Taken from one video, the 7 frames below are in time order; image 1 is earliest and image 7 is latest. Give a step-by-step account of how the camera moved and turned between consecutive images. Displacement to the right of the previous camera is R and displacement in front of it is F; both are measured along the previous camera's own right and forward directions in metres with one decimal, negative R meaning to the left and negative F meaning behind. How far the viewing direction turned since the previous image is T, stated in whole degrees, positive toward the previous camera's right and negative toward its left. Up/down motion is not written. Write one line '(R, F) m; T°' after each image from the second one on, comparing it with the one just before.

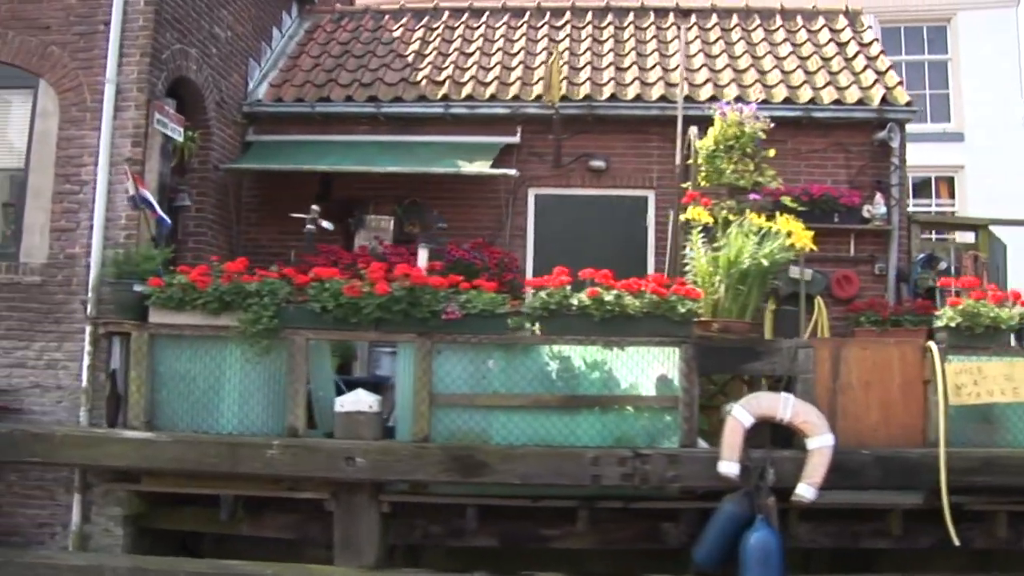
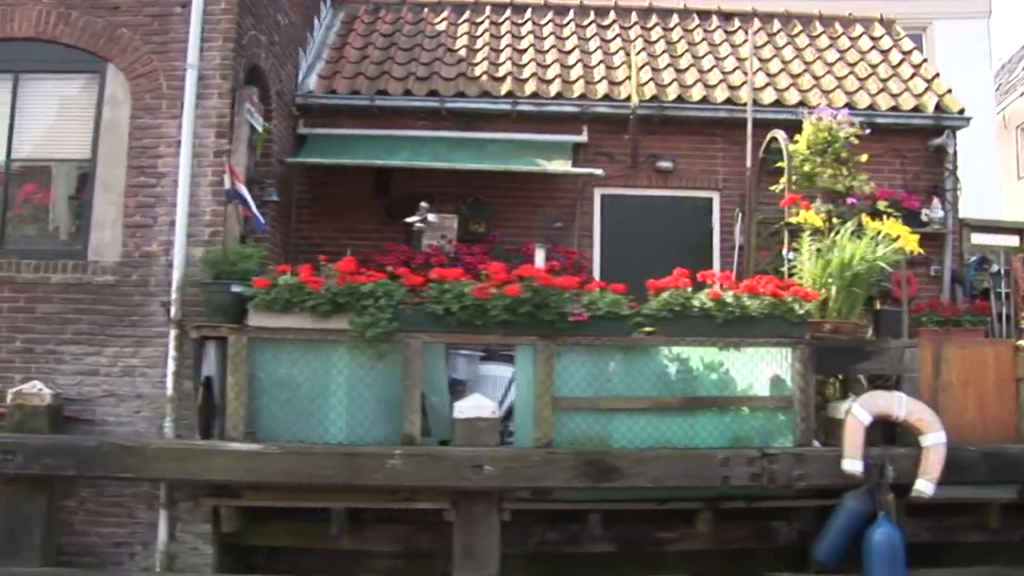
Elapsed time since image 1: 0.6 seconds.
(-1.3, +0.2) m; +7°
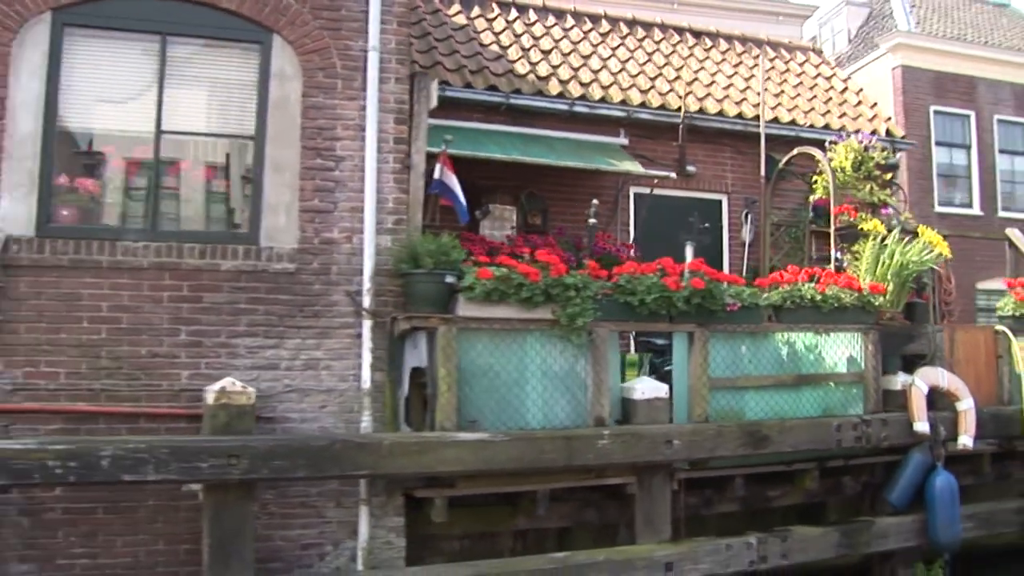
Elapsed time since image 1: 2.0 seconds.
(-3.0, +0.2) m; +20°
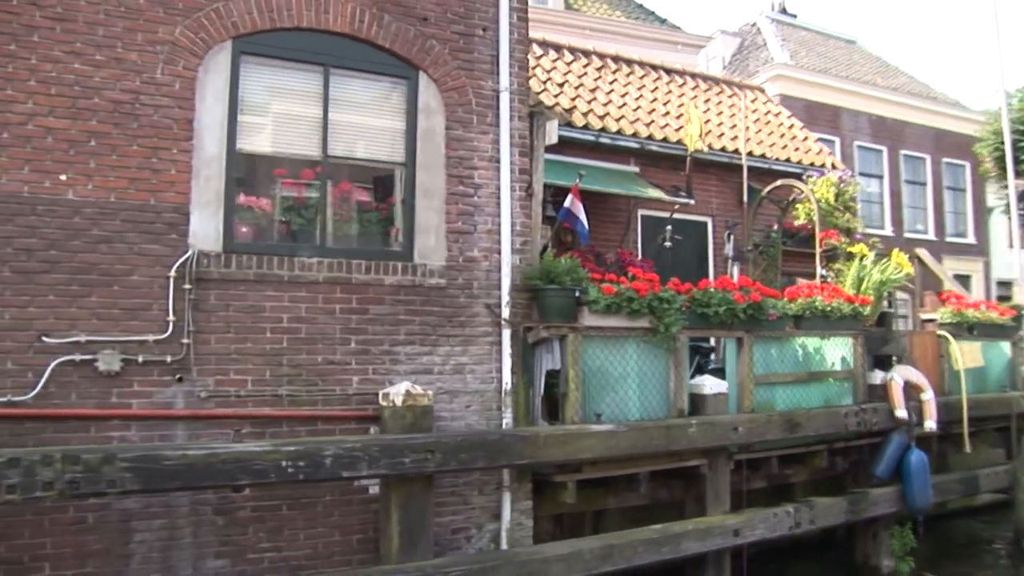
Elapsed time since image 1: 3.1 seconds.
(-2.0, -0.5) m; +12°
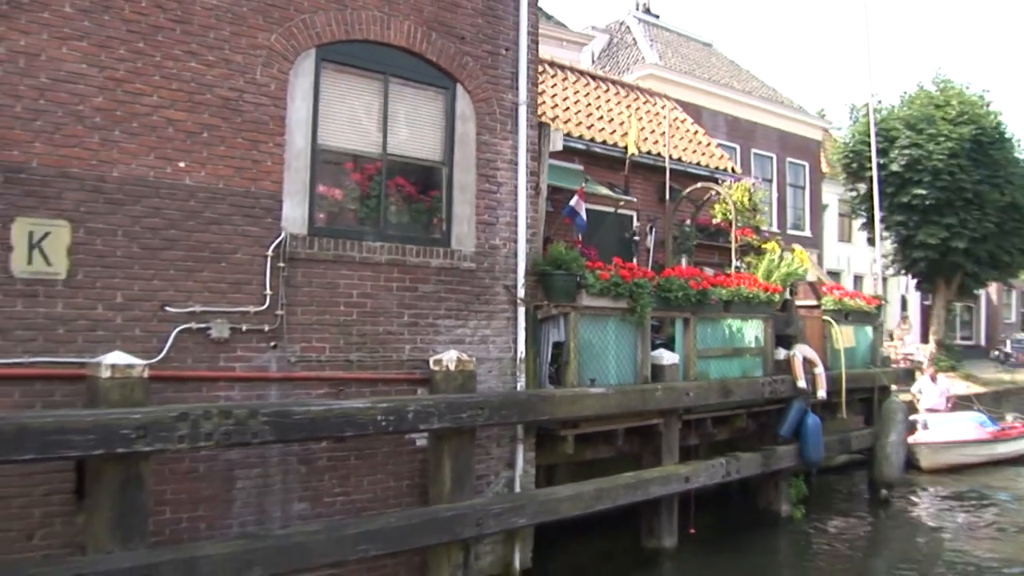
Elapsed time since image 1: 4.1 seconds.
(-1.5, -0.9) m; +11°
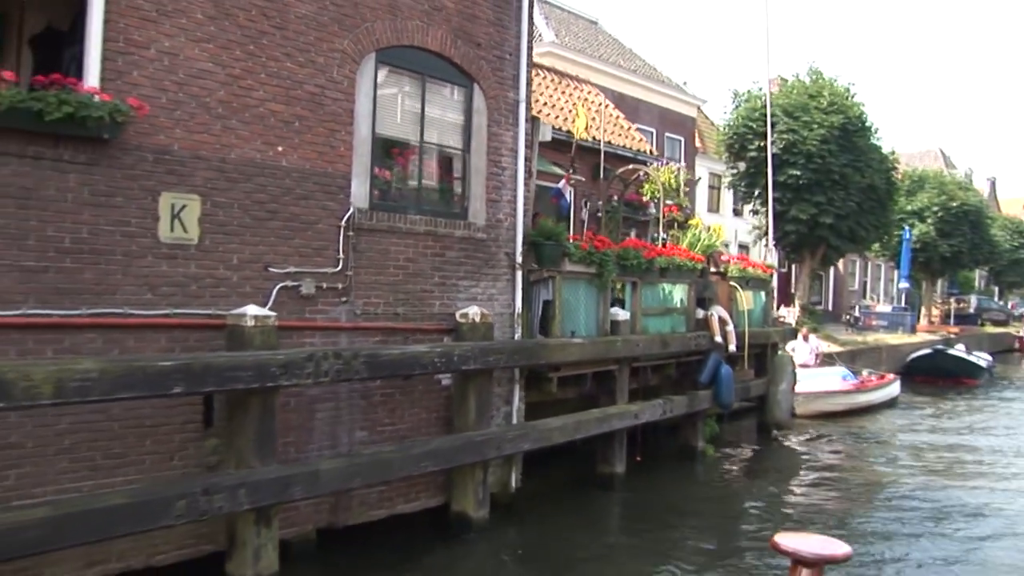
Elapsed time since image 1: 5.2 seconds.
(-1.4, -1.2) m; +10°
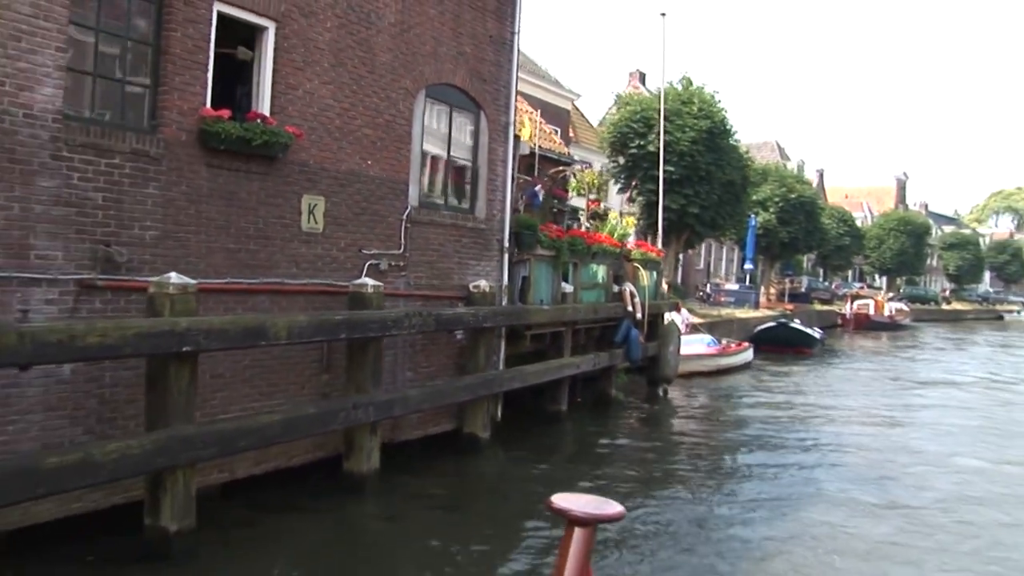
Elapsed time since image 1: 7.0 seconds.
(-1.8, -2.3) m; +10°
